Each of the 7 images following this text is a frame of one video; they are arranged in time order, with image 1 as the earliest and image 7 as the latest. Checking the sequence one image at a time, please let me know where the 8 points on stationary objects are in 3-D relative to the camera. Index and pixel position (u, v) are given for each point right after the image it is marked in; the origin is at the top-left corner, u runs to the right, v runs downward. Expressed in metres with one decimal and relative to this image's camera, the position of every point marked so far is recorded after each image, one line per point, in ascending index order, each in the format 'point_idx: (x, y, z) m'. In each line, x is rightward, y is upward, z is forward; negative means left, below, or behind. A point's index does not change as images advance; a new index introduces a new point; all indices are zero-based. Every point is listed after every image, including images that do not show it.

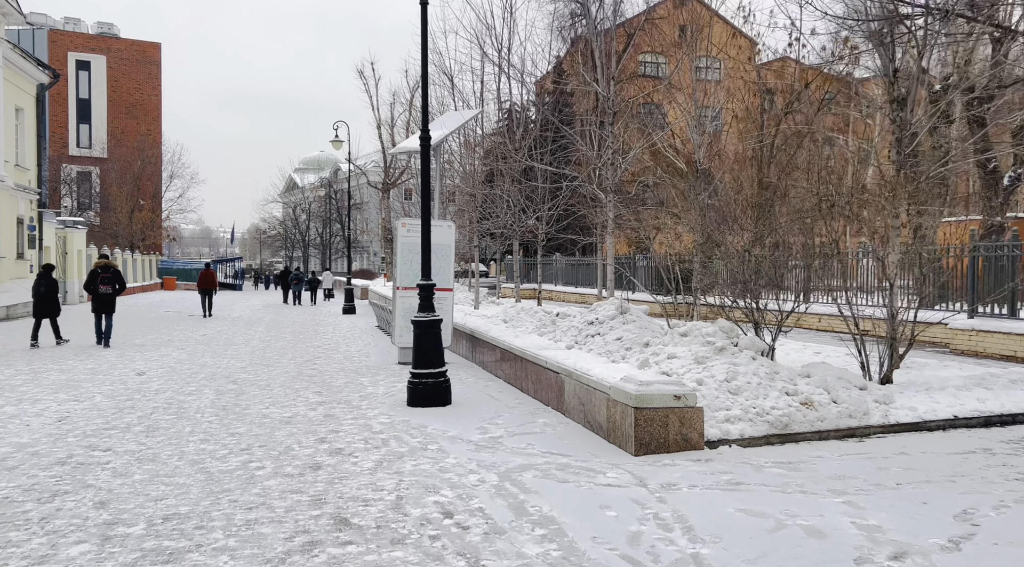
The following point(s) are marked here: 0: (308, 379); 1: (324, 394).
0: (-2.8, -1.3, +10.3) m
1: (-2.2, -1.3, +9.1) m
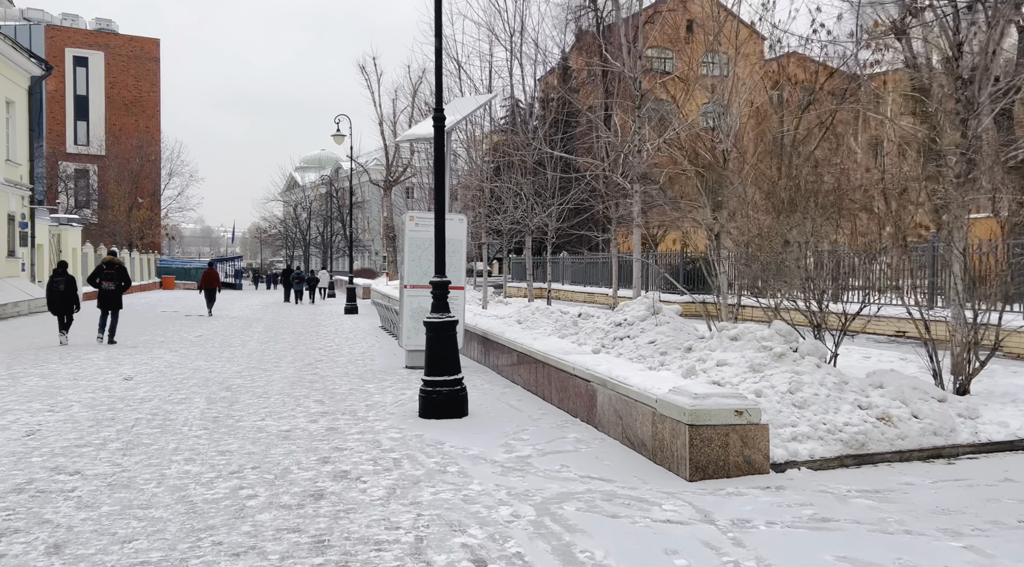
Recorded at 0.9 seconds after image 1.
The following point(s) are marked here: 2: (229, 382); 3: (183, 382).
0: (-2.5, -1.3, +9.5) m
1: (-2.0, -1.3, +8.2) m
2: (-3.7, -1.3, +9.8) m
3: (-4.3, -1.3, +10.0) m
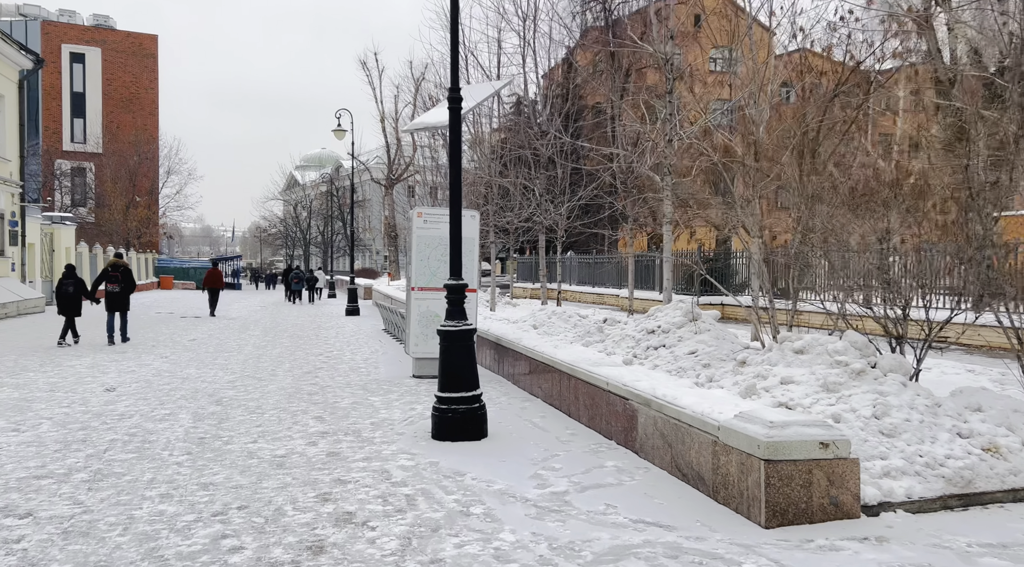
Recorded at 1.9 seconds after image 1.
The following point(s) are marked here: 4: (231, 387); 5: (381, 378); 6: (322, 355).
0: (-2.3, -1.3, +8.6) m
1: (-1.8, -1.3, +7.4) m
2: (-3.4, -1.3, +9.0) m
3: (-4.1, -1.3, +9.1) m
4: (-3.5, -1.3, +9.6) m
5: (-1.8, -1.3, +10.3) m
6: (-3.4, -1.2, +13.4) m
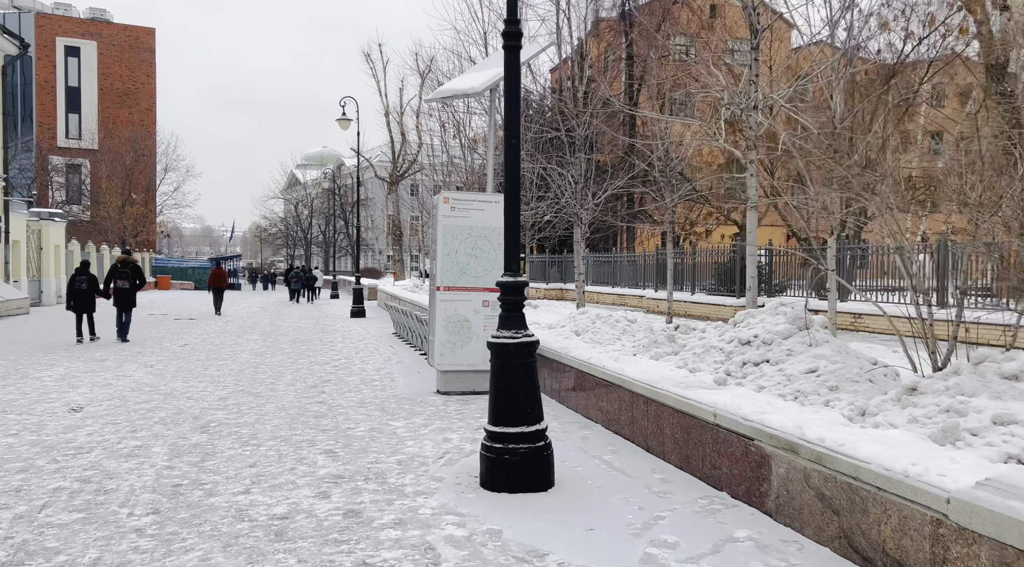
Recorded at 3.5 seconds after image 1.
0: (-1.8, -1.3, +7.0) m
1: (-1.3, -1.3, +5.7) m
2: (-2.9, -1.3, +7.3) m
3: (-3.6, -1.3, +7.5) m
4: (-3.0, -1.3, +8.0) m
5: (-1.3, -1.3, +8.7) m
6: (-2.9, -1.2, +11.8) m
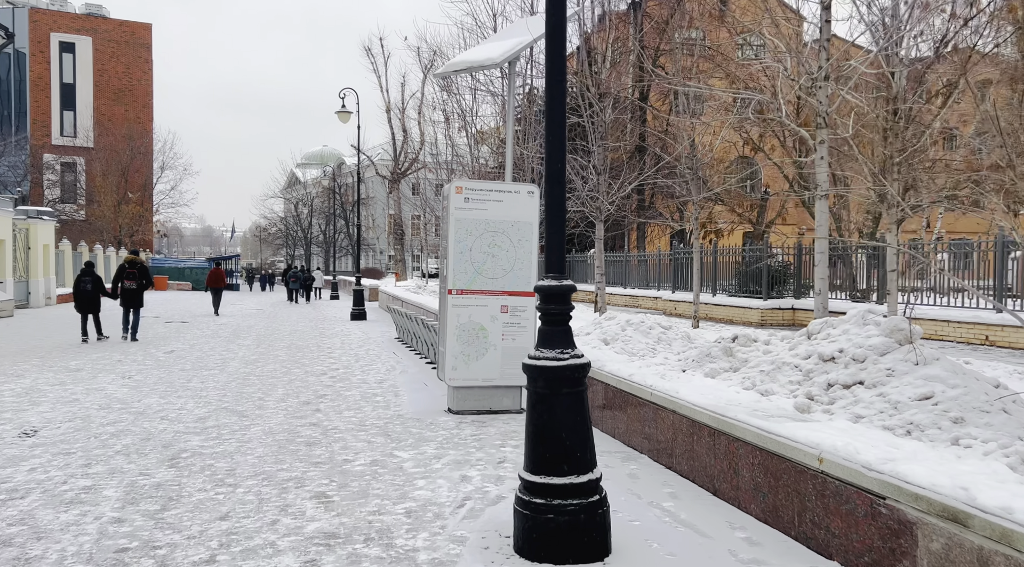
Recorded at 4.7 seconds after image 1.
0: (-1.6, -1.3, +5.8) m
1: (-1.1, -1.3, +4.6) m
2: (-2.7, -1.3, +6.2) m
3: (-3.4, -1.3, +6.4) m
4: (-2.8, -1.3, +6.8) m
5: (-1.0, -1.3, +7.5) m
6: (-2.6, -1.3, +10.6) m
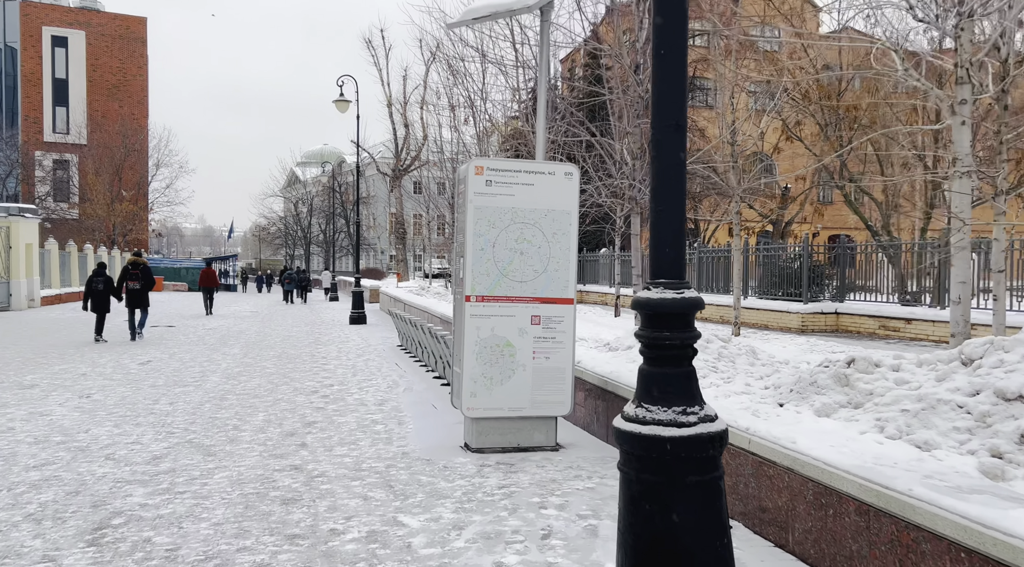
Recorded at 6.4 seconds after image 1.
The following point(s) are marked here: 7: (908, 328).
0: (-1.3, -1.4, +4.3) m
1: (-0.8, -1.4, +3.1) m
2: (-2.5, -1.4, +4.7) m
3: (-3.1, -1.4, +4.9) m
4: (-2.5, -1.4, +5.3) m
5: (-0.8, -1.3, +6.0) m
6: (-2.4, -1.3, +9.1) m
7: (+7.2, -0.8, +13.8) m
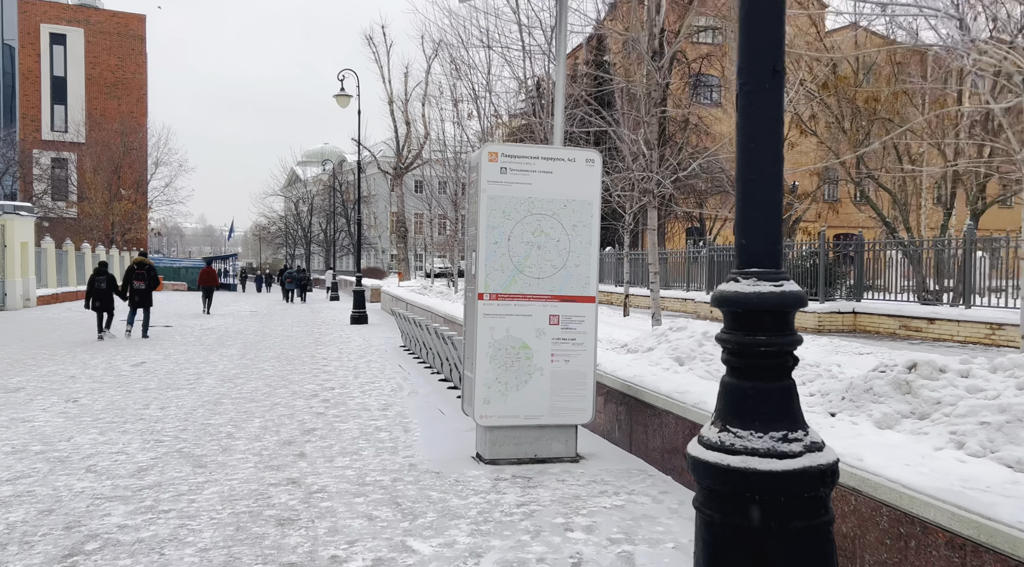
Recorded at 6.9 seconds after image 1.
0: (-1.2, -1.3, +3.8) m
1: (-0.7, -1.3, +2.6) m
2: (-2.3, -1.3, +4.2) m
3: (-3.0, -1.4, +4.4) m
4: (-2.4, -1.3, +4.8) m
5: (-0.7, -1.3, +5.5) m
6: (-2.2, -1.3, +8.6) m
7: (+7.3, -0.8, +13.3) m
